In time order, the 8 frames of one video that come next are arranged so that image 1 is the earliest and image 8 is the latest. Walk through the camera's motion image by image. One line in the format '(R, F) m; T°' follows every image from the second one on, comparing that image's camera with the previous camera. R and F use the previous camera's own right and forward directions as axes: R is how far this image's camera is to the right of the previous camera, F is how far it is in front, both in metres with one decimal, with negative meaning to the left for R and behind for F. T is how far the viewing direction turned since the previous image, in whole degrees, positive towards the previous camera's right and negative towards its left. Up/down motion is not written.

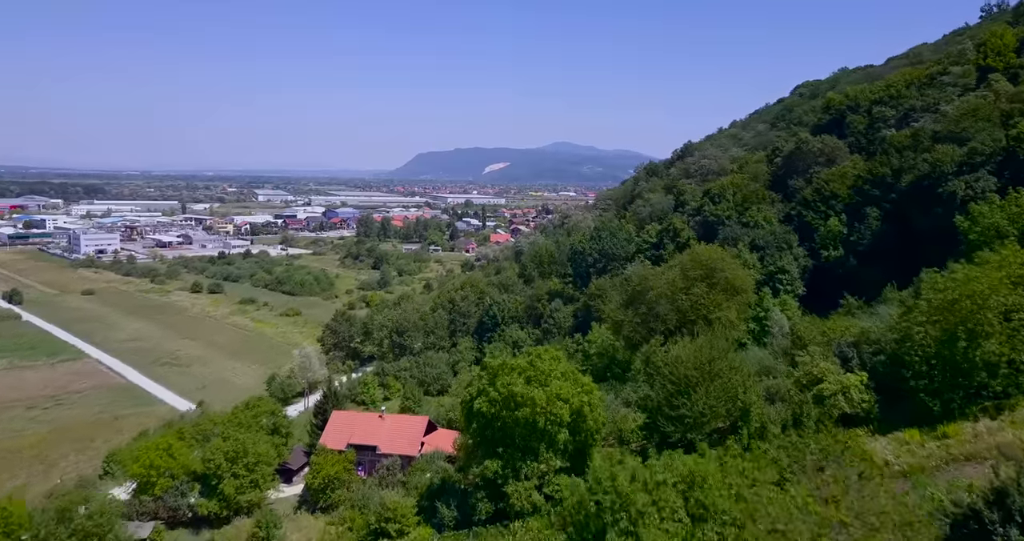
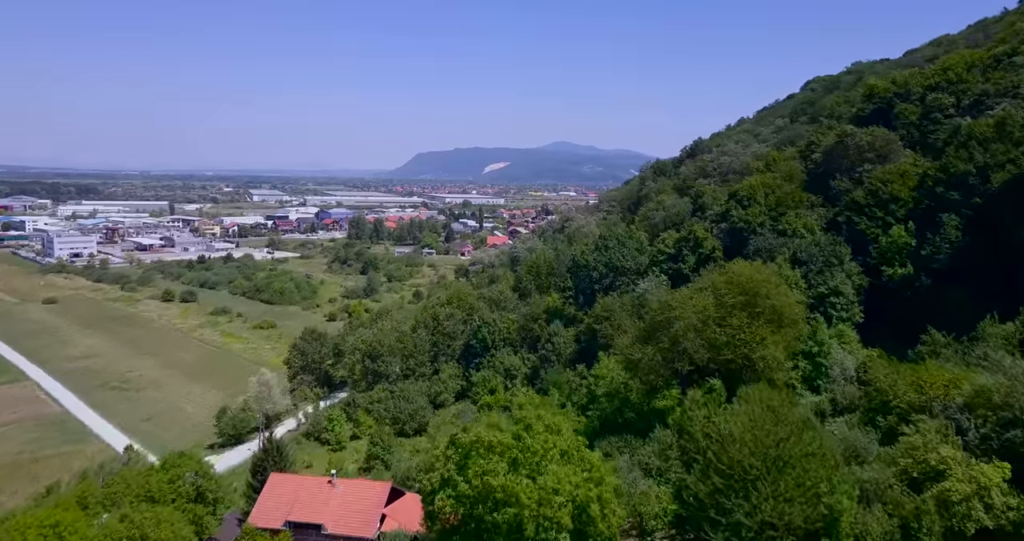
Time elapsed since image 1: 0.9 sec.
(+0.2, +3.4) m; 0°
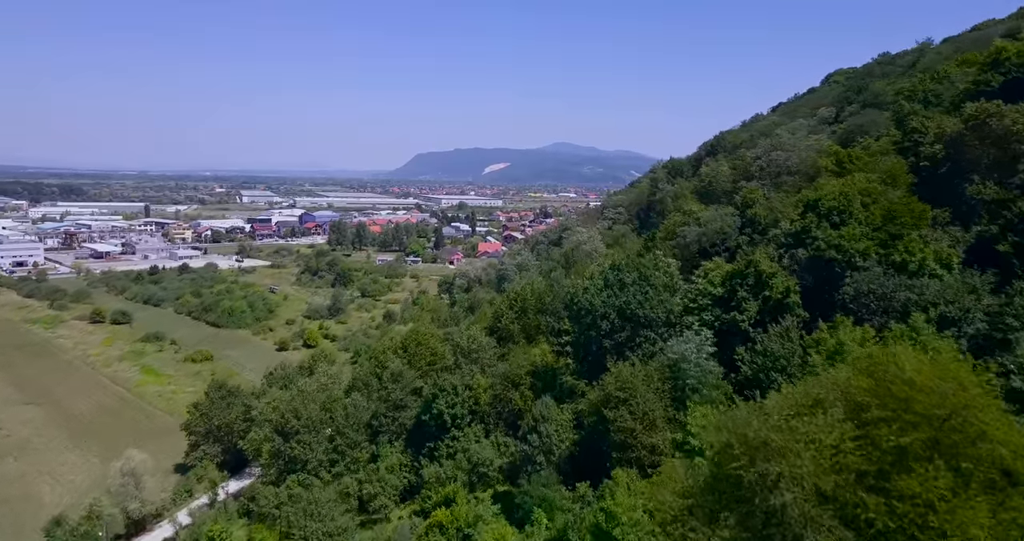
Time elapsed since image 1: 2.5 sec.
(+0.5, +6.3) m; 0°
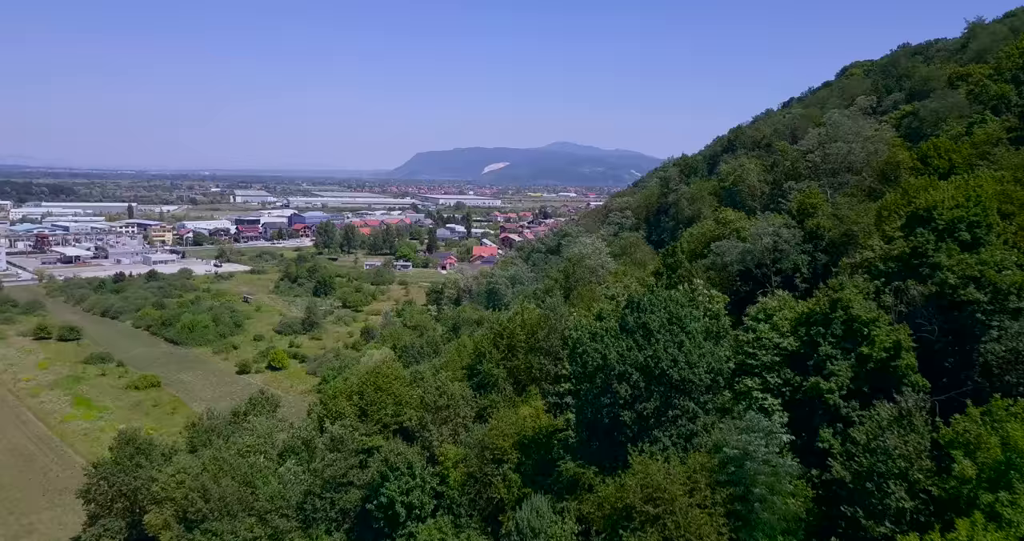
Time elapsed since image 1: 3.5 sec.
(+0.3, +3.9) m; 0°
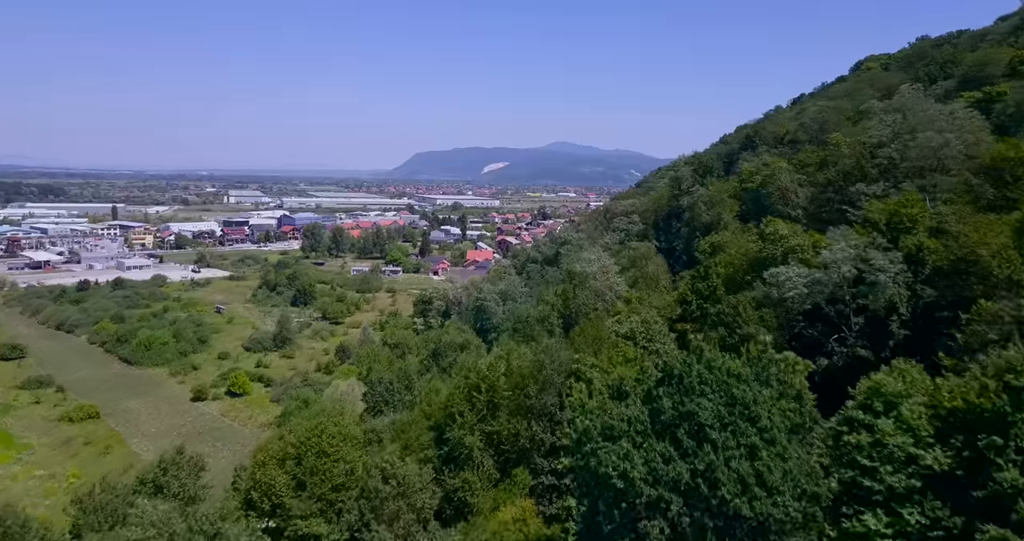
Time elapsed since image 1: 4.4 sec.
(+0.2, +3.3) m; 0°
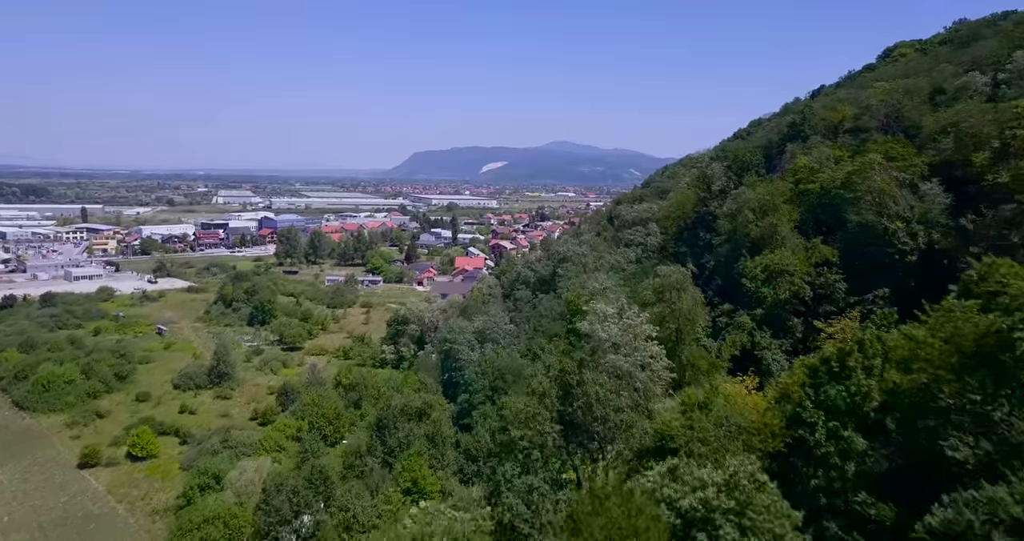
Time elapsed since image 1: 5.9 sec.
(+0.4, +5.7) m; 0°
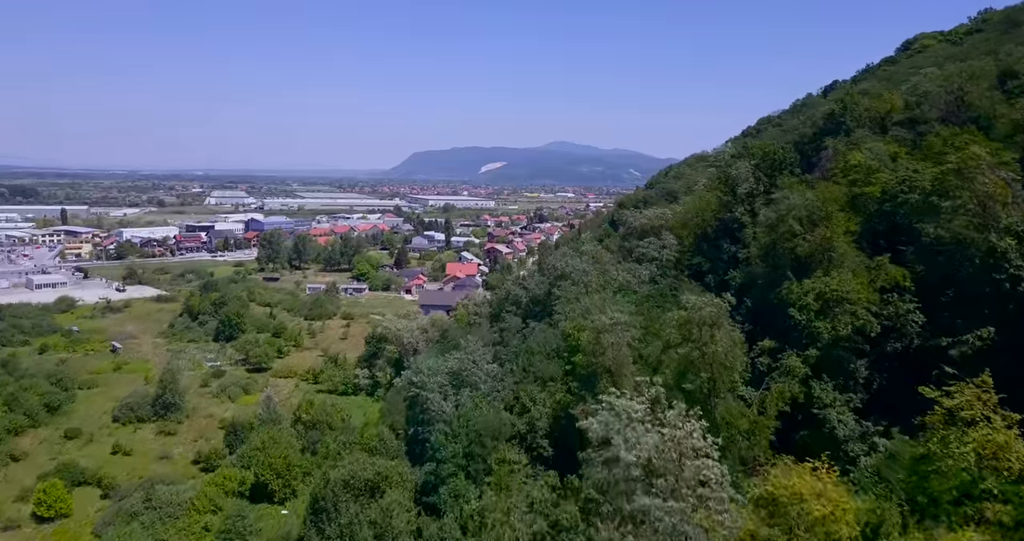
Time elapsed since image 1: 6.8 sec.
(+0.3, +3.4) m; 0°
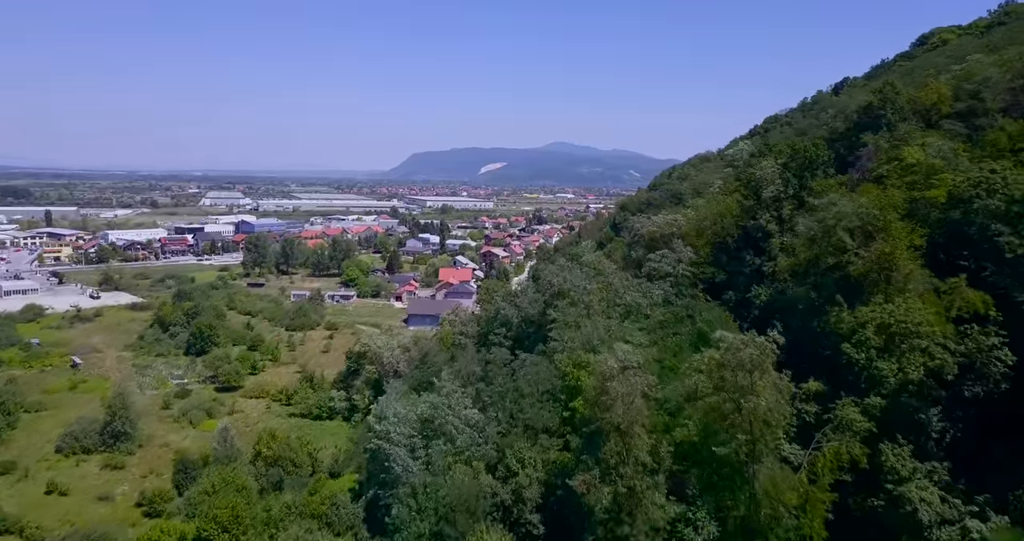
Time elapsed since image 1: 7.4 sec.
(+0.2, +2.4) m; 0°
